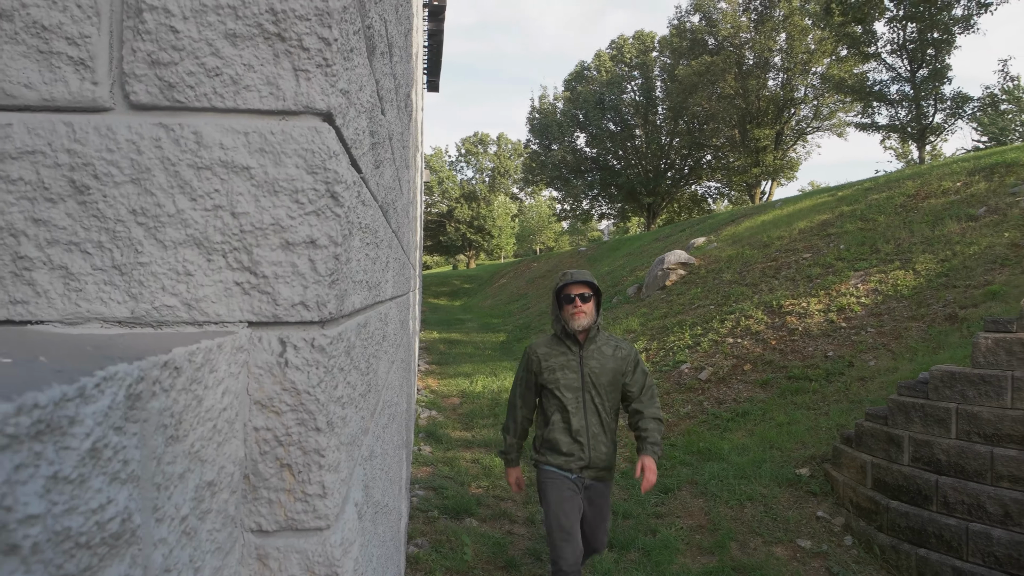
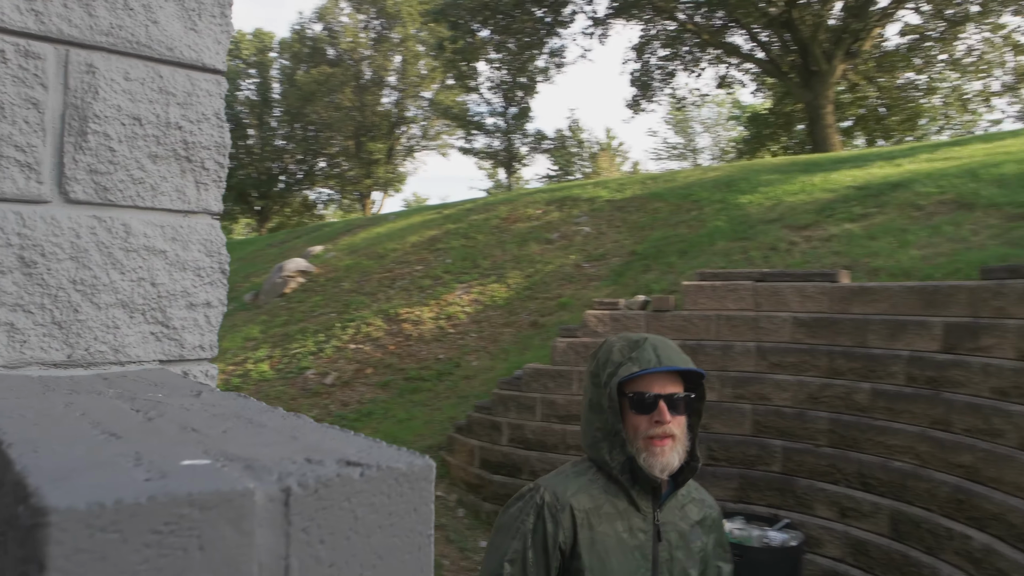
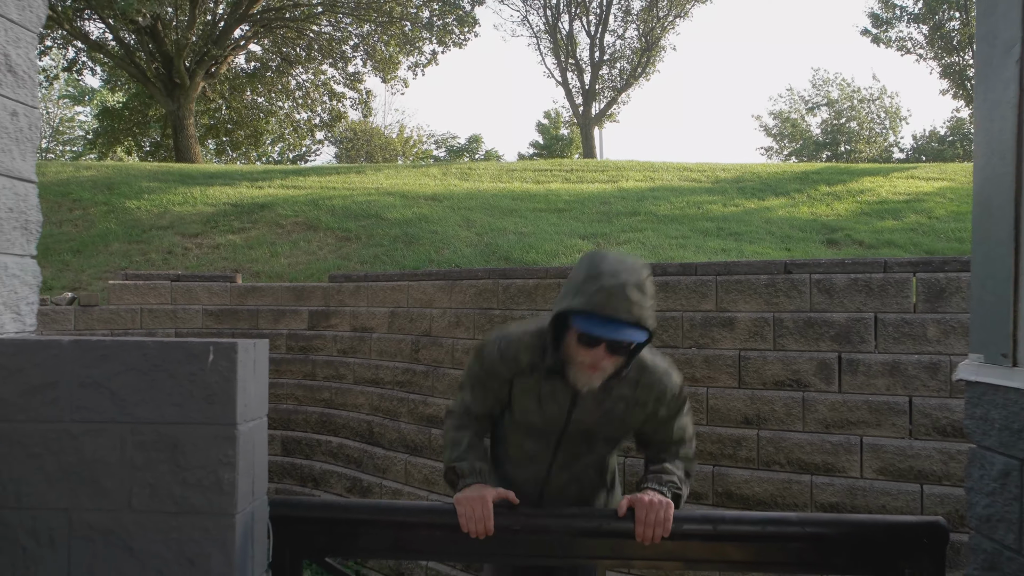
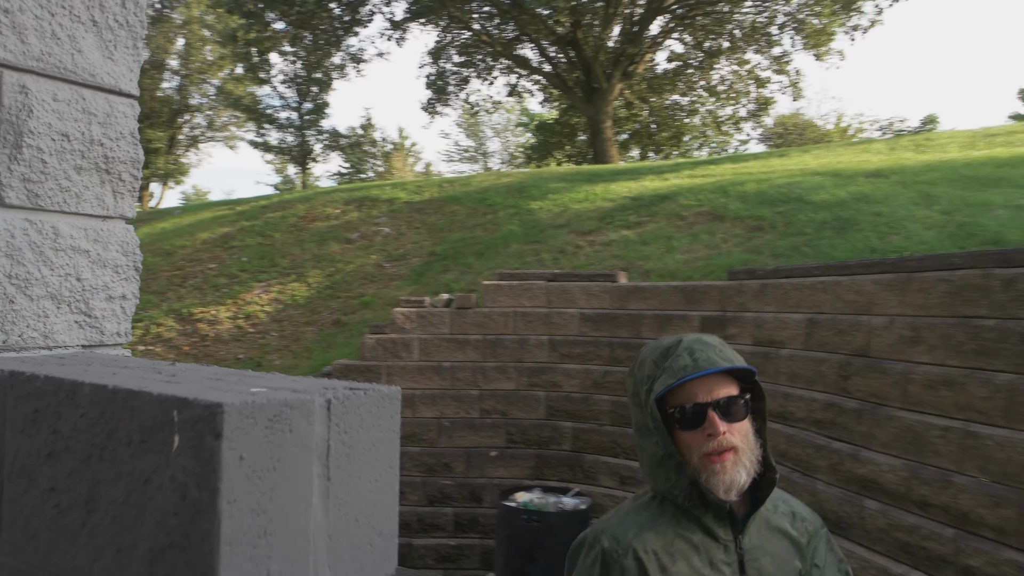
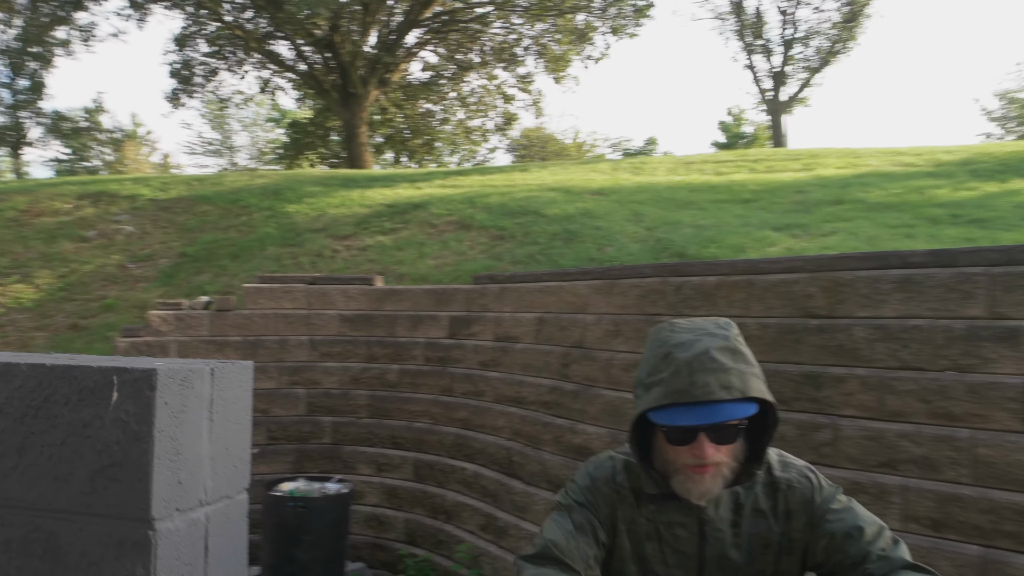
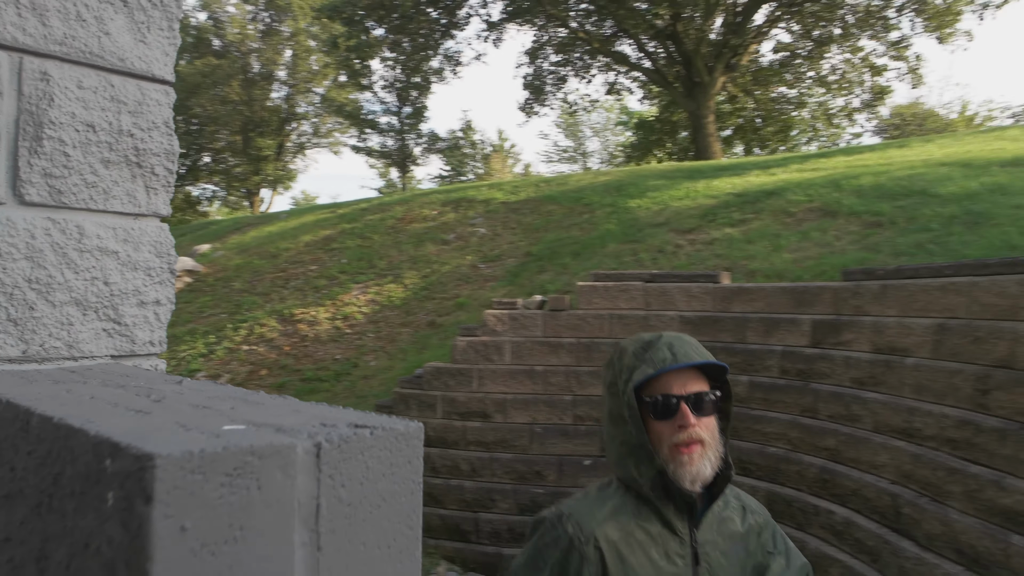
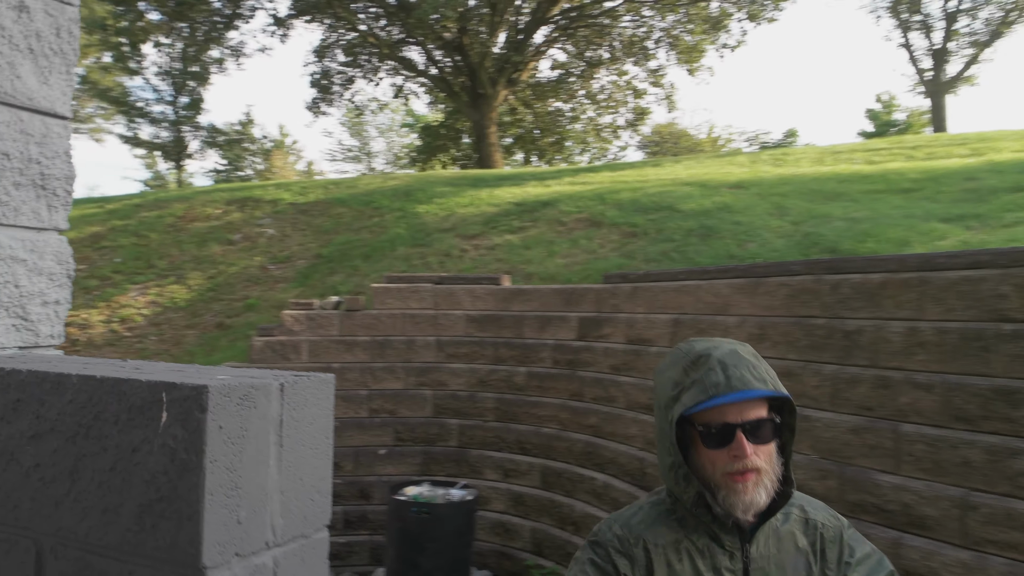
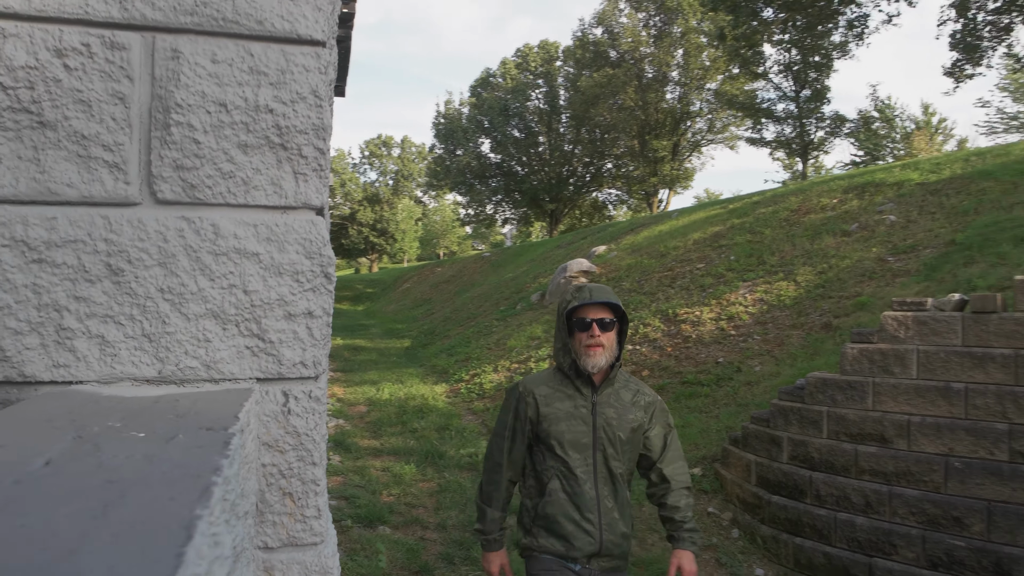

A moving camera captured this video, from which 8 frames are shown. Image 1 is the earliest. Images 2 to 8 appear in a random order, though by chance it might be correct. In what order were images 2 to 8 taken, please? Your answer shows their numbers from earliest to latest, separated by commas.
8, 2, 6, 4, 7, 5, 3
